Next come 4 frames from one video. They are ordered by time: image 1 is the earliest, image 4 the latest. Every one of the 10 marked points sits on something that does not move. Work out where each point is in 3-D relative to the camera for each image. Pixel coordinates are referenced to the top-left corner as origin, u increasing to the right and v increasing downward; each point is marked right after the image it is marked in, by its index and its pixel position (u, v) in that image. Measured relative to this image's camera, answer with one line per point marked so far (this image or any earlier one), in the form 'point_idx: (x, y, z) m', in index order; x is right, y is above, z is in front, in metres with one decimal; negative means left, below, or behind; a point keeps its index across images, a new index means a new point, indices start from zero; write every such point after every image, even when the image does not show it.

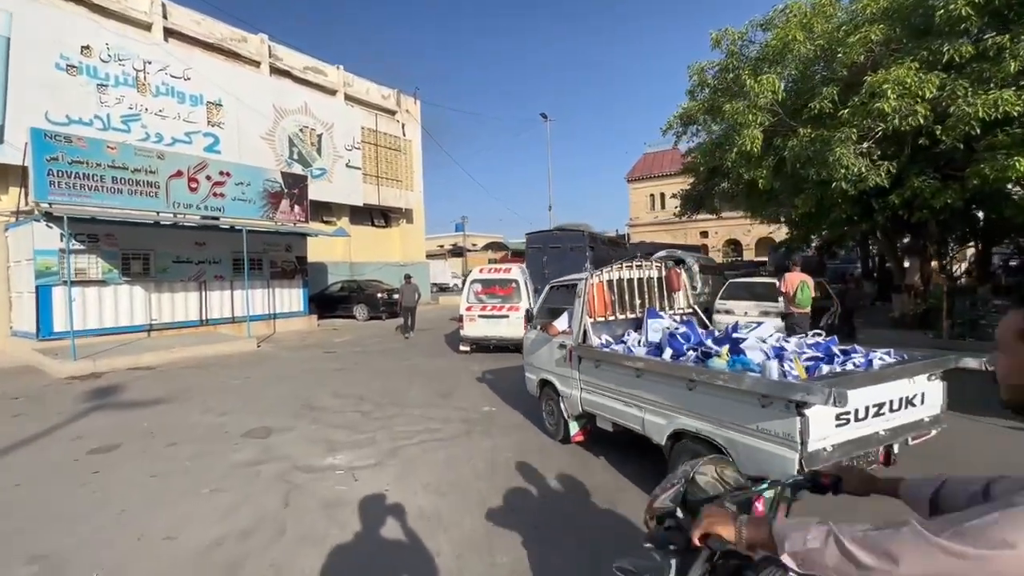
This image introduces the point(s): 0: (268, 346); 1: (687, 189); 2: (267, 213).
0: (-7.7, -1.8, +14.9) m
1: (+6.7, +3.7, +17.8) m
2: (-9.2, +2.8, +17.7) m
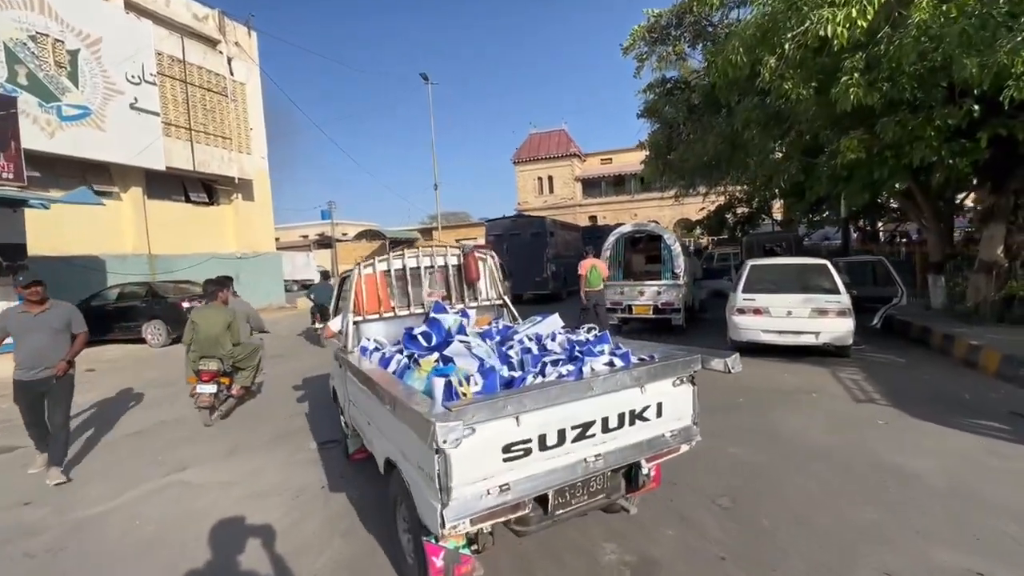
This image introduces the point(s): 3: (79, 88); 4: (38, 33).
0: (-9.2, -2.2, +6.8) m
1: (+3.7, +4.1, +13.1) m
2: (-11.6, +2.5, +9.1) m
3: (-14.4, +6.7, +15.7) m
4: (-14.9, +8.0, +14.8) m
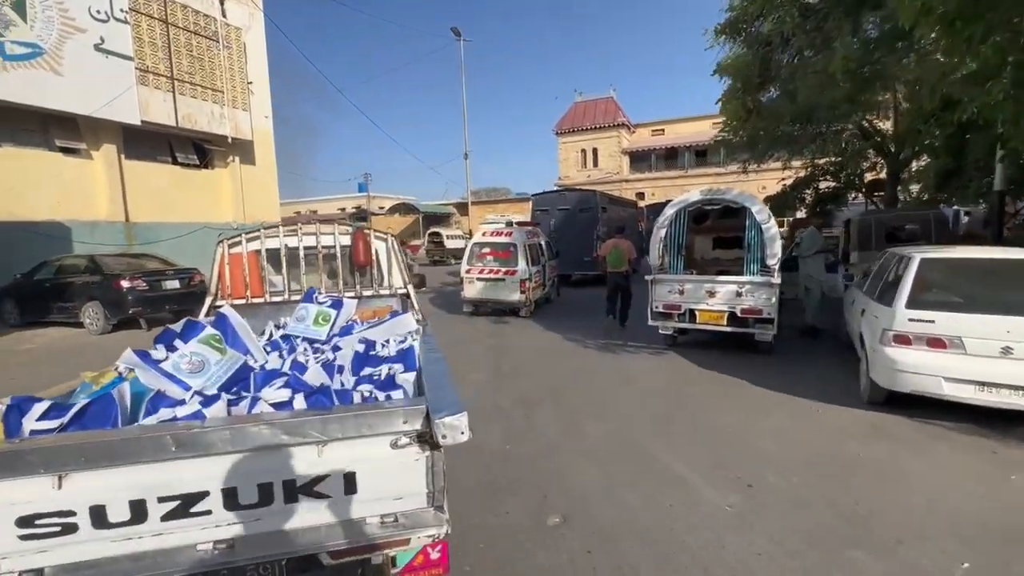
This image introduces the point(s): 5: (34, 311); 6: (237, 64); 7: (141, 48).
0: (-9.5, -1.9, +4.4) m
1: (+4.2, +4.2, +9.2) m
2: (-11.5, +2.9, +6.6) m
3: (-13.6, +7.5, +13.2) m
4: (-14.1, +8.8, +12.3) m
5: (-12.1, -0.5, +11.9) m
6: (-11.3, +9.2, +19.5) m
7: (-12.6, +8.2, +16.0) m
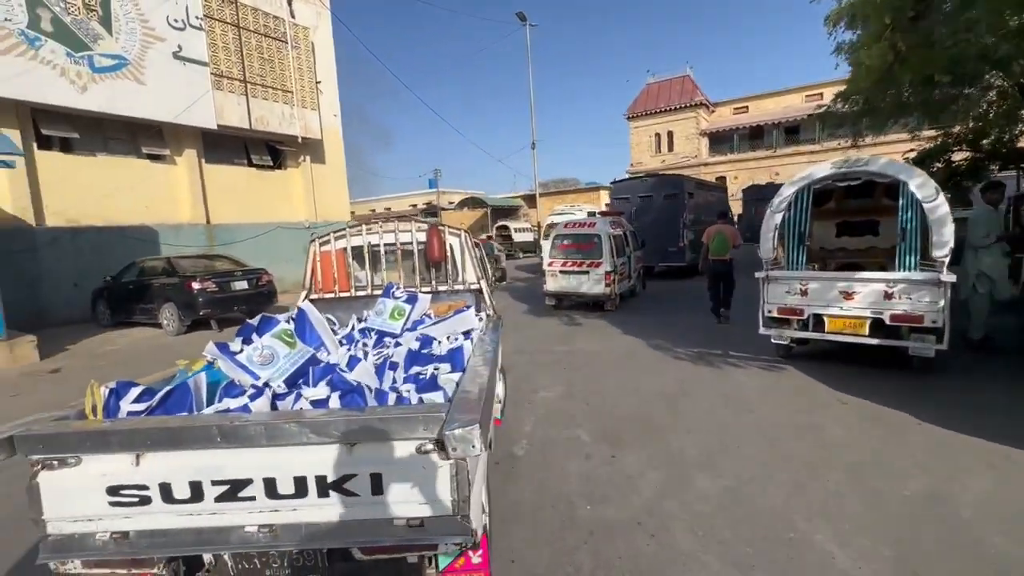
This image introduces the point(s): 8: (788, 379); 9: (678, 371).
0: (-8.8, -2.0, +4.6) m
1: (+5.3, +4.2, +7.3) m
2: (-10.5, +2.8, +7.0) m
3: (-11.7, +7.4, +13.8) m
4: (-12.3, +8.8, +13.0) m
5: (-10.3, -0.6, +12.4) m
6: (-8.5, +9.3, +19.7) m
7: (-10.3, +8.2, +16.4) m
8: (+3.6, -1.2, +6.2) m
9: (+2.4, -1.2, +6.9) m
